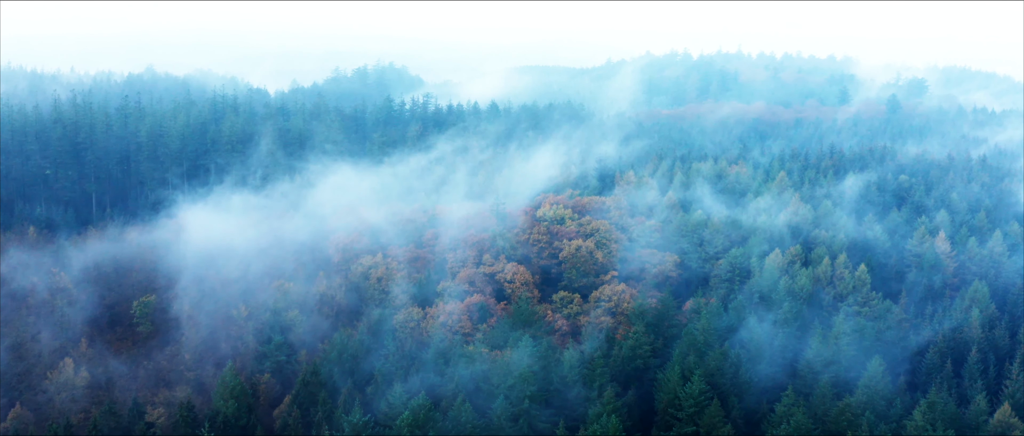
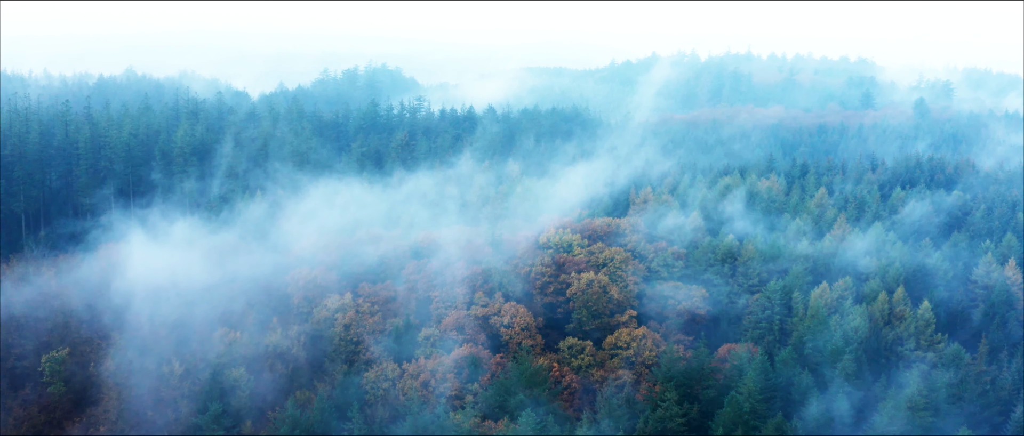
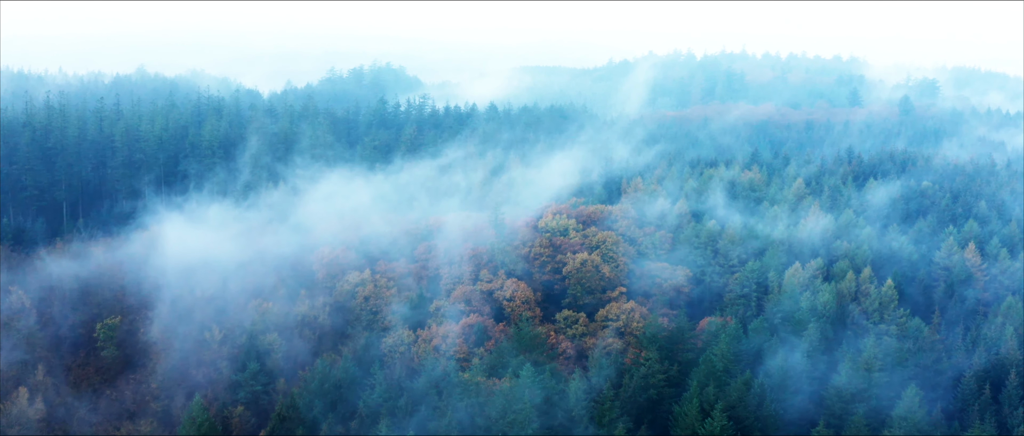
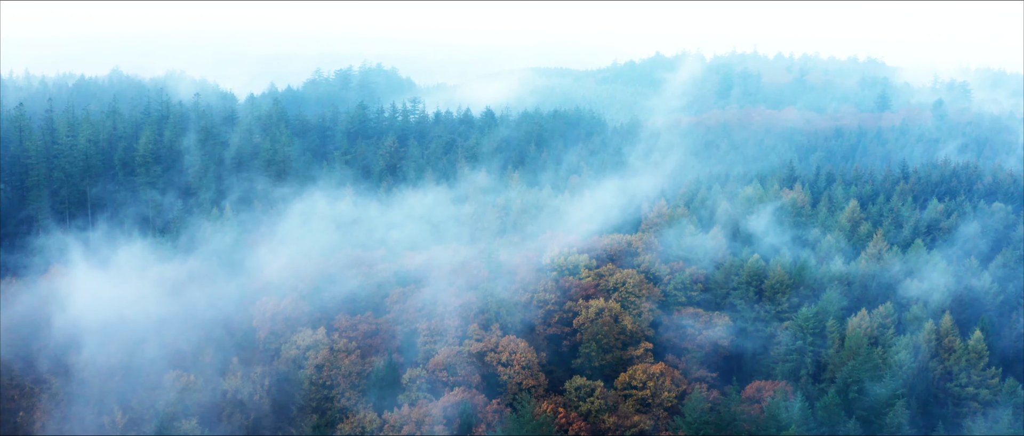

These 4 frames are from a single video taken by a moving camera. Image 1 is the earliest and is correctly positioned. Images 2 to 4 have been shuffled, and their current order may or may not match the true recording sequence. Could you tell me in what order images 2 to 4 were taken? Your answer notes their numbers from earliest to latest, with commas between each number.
3, 2, 4
